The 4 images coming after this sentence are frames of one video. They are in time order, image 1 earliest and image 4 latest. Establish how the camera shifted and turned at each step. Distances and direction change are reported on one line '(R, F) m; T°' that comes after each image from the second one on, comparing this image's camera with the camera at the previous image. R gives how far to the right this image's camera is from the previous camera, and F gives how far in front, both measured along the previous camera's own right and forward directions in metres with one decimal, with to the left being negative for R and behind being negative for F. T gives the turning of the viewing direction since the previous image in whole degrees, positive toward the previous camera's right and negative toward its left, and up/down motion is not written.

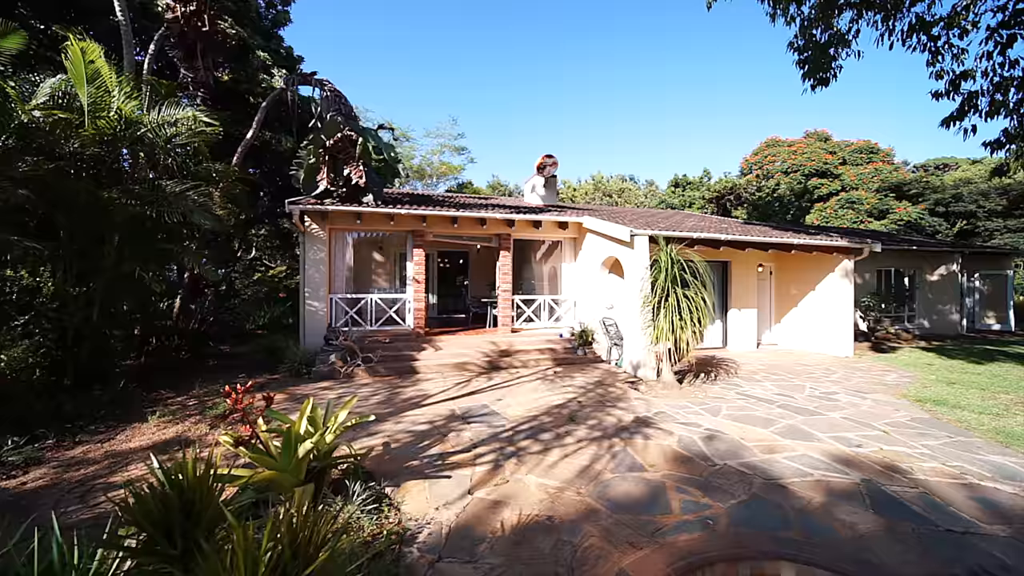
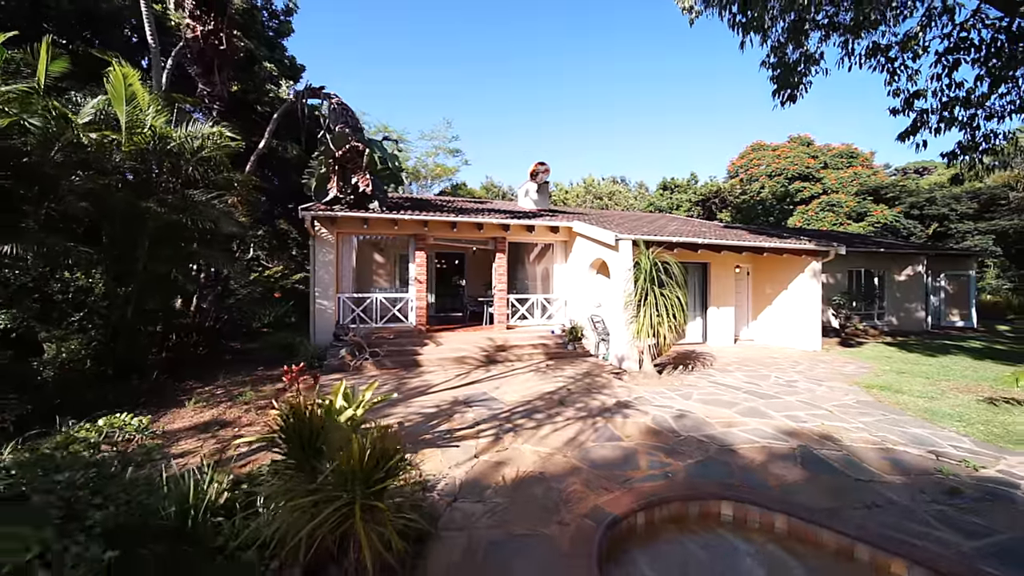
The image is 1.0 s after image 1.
(-0.1, -0.7) m; +1°
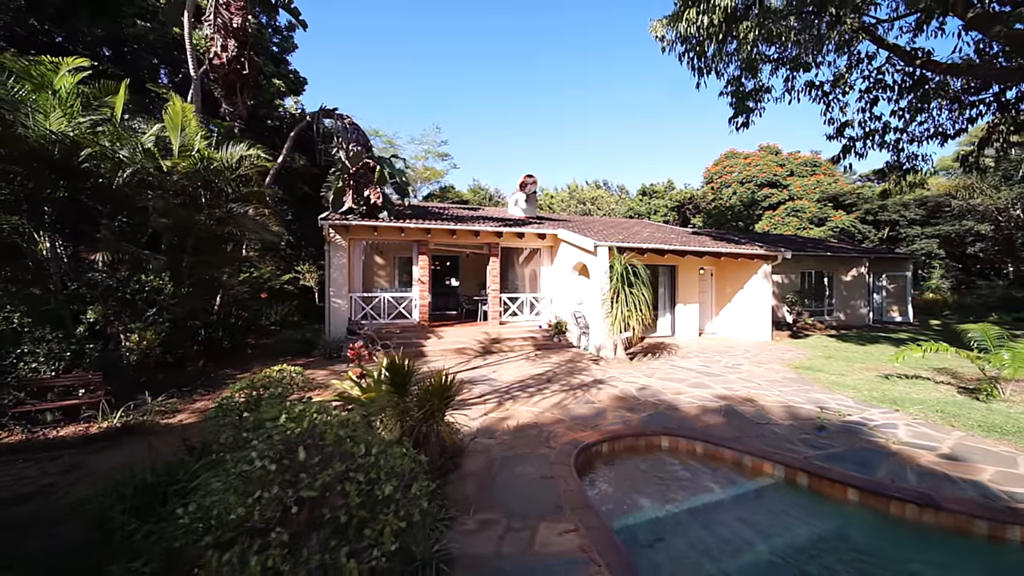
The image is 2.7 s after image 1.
(-0.2, -1.3) m; +2°
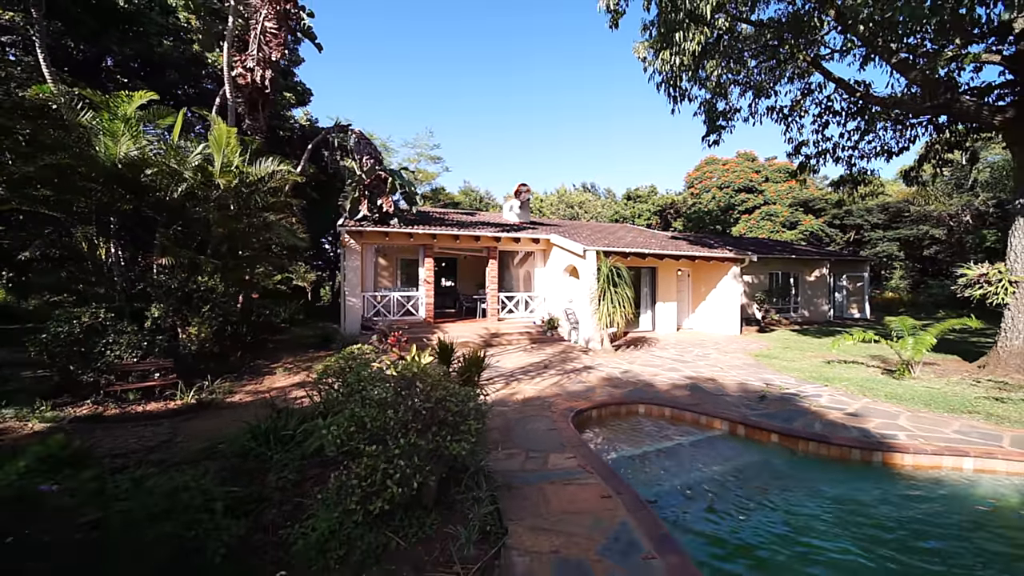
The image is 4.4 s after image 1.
(-0.4, -1.2) m; +2°
